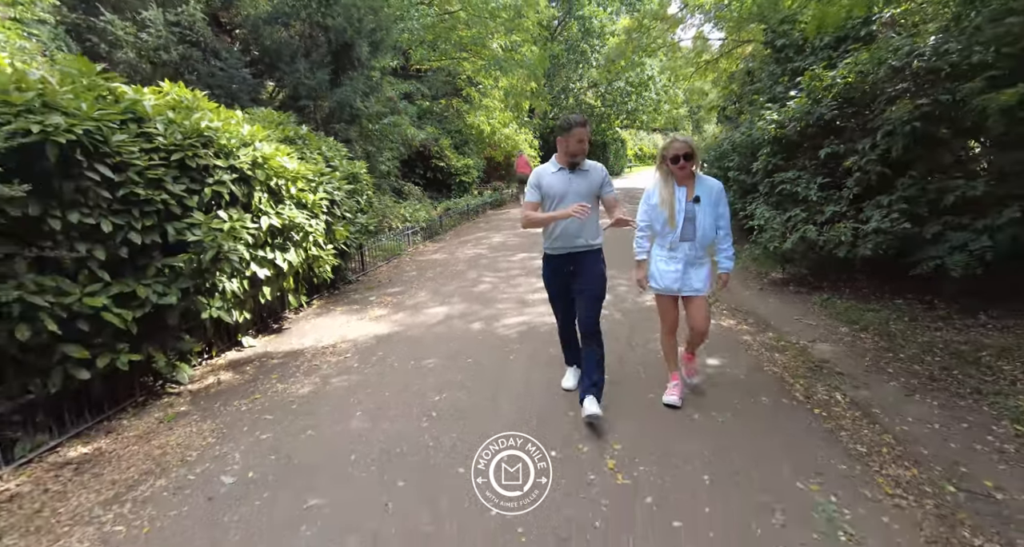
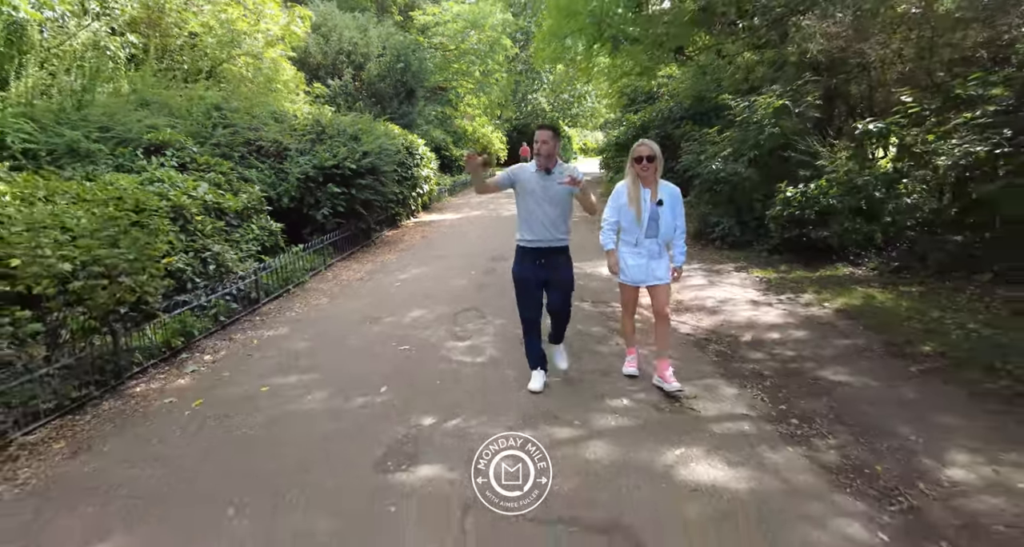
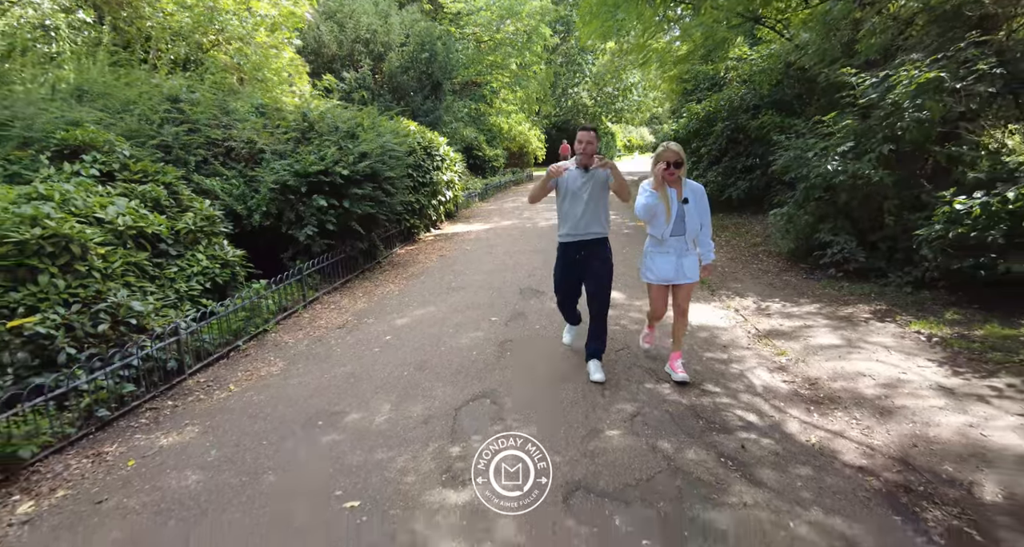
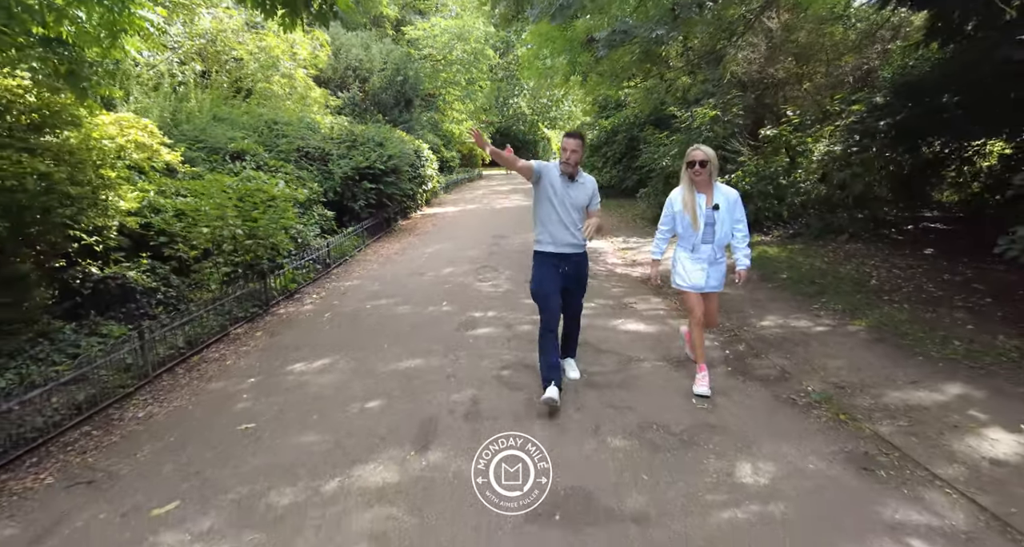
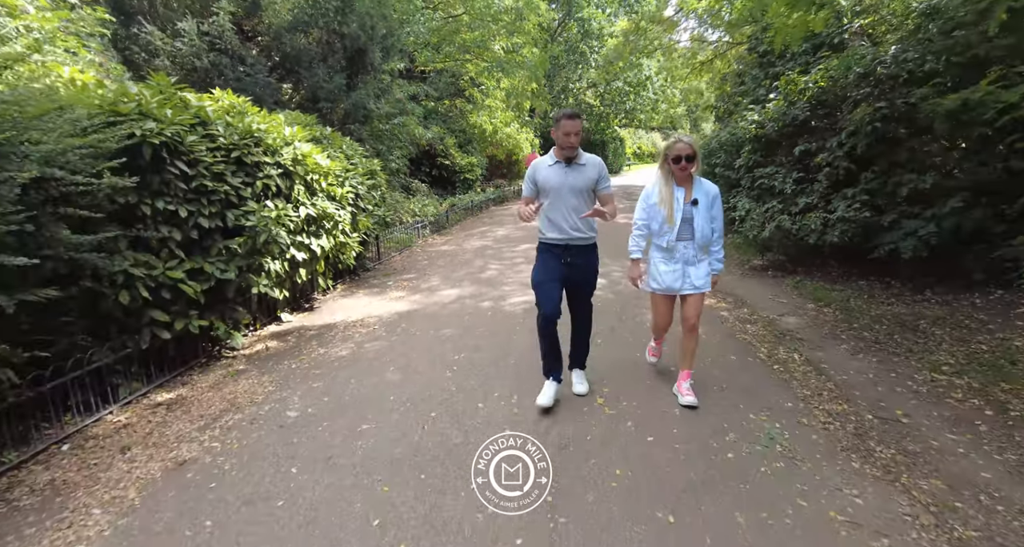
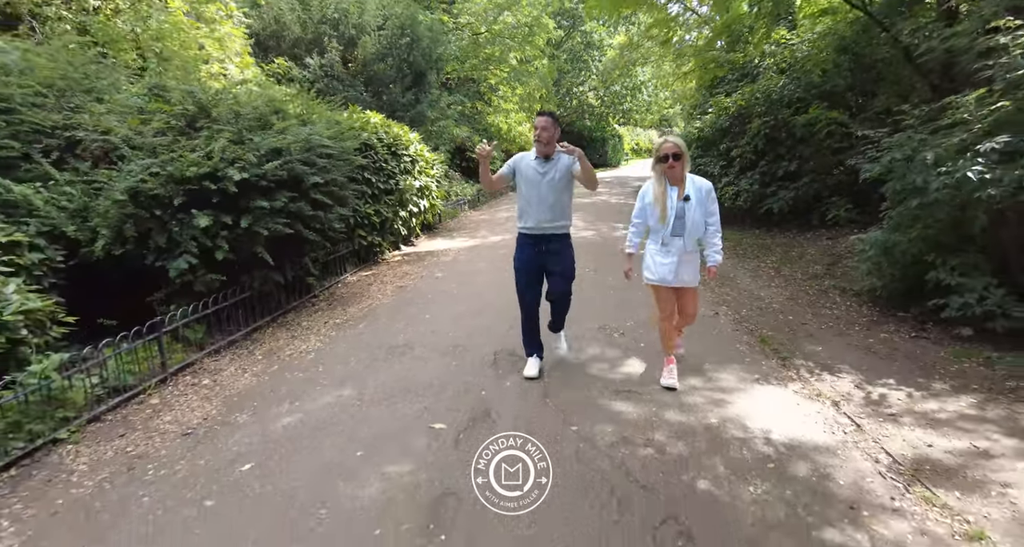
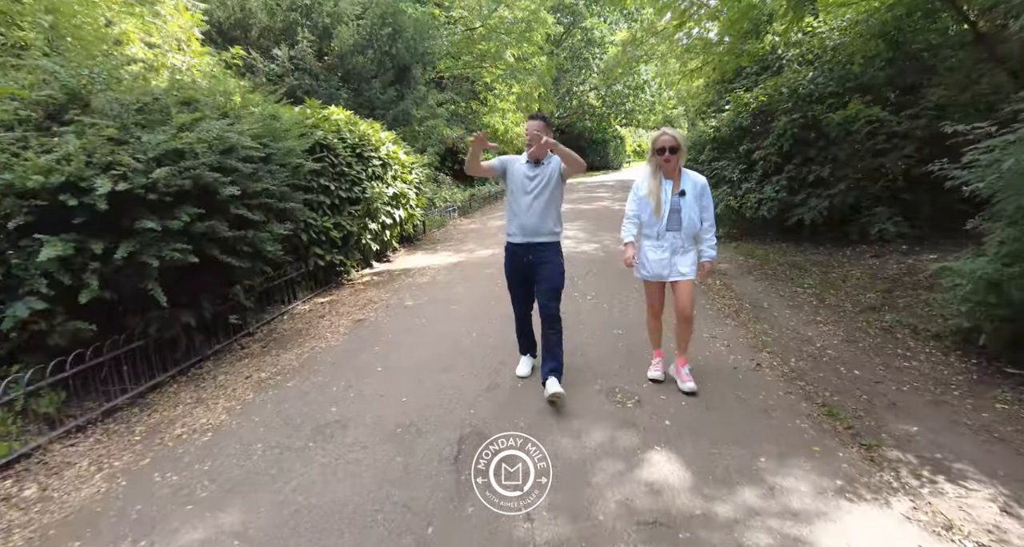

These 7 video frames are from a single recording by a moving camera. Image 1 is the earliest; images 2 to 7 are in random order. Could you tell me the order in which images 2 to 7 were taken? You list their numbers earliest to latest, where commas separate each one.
5, 7, 6, 3, 2, 4
